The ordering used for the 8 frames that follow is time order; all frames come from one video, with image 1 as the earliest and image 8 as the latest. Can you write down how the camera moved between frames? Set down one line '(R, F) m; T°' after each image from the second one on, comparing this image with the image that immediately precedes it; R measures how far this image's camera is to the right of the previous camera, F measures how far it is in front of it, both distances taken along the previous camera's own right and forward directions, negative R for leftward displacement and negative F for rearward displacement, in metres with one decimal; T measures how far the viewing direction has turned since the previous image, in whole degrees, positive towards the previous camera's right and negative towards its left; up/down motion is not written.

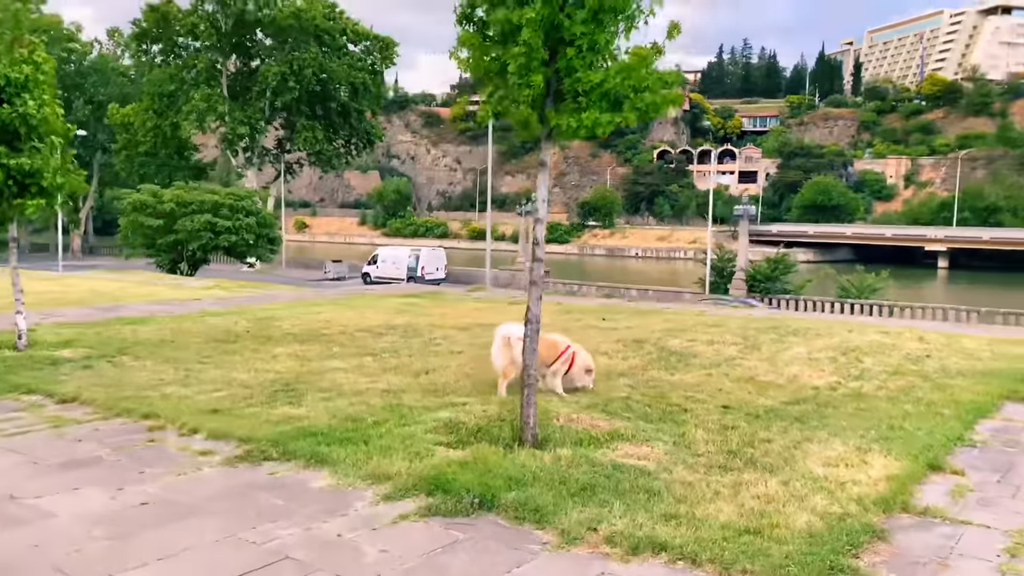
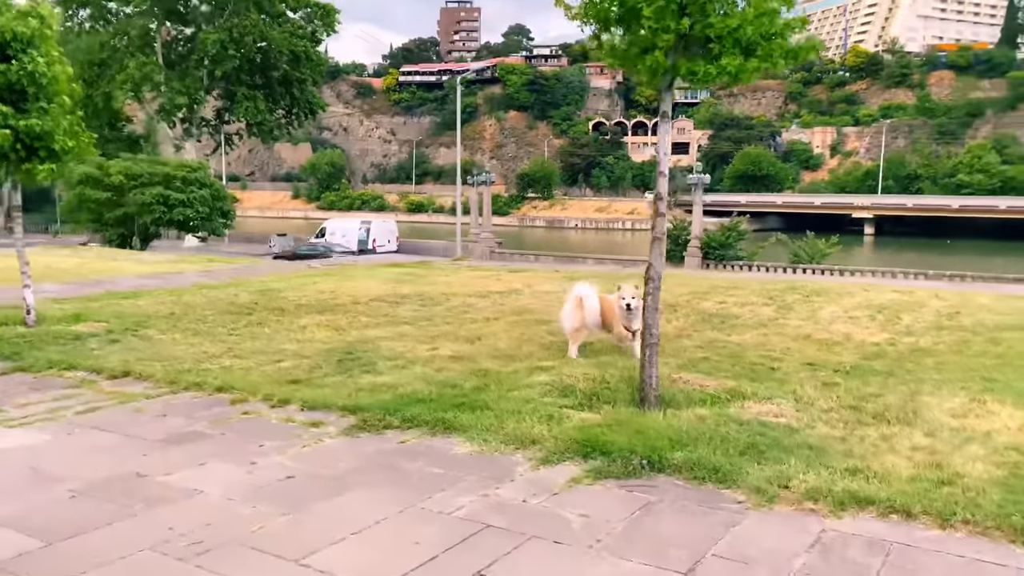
(-1.3, +0.3) m; +4°
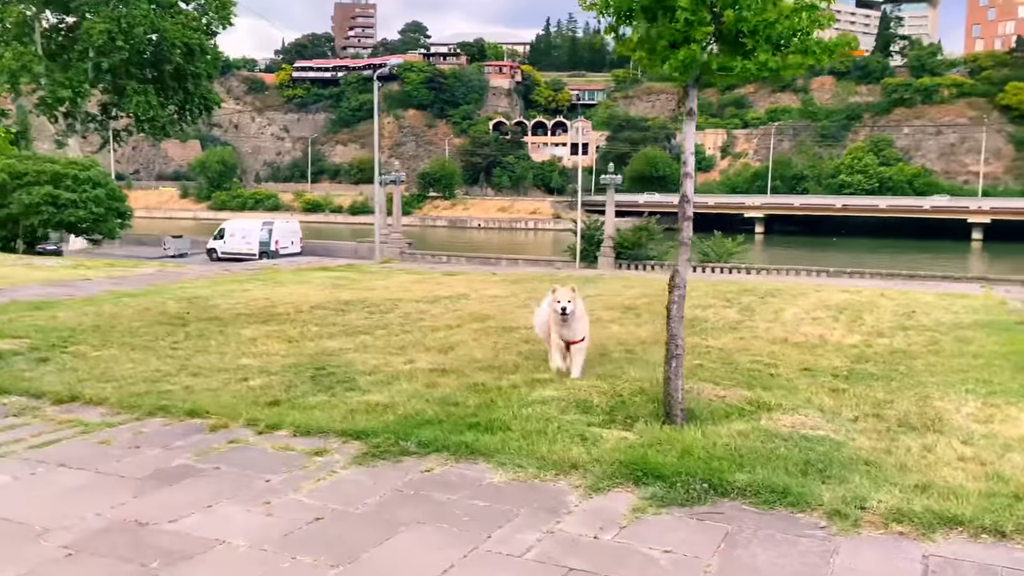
(-0.8, +0.5) m; +7°
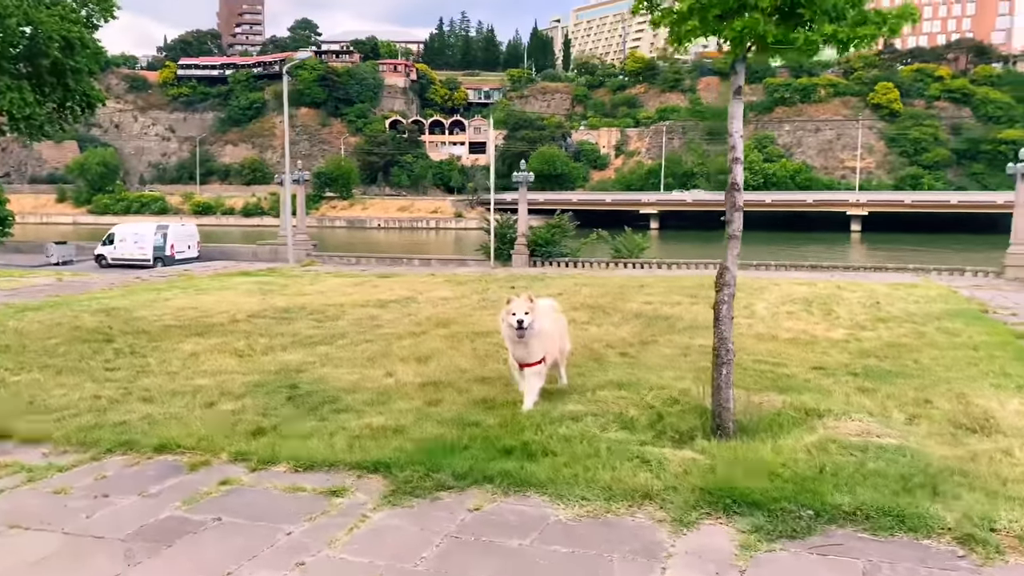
(-0.8, +0.7) m; +7°
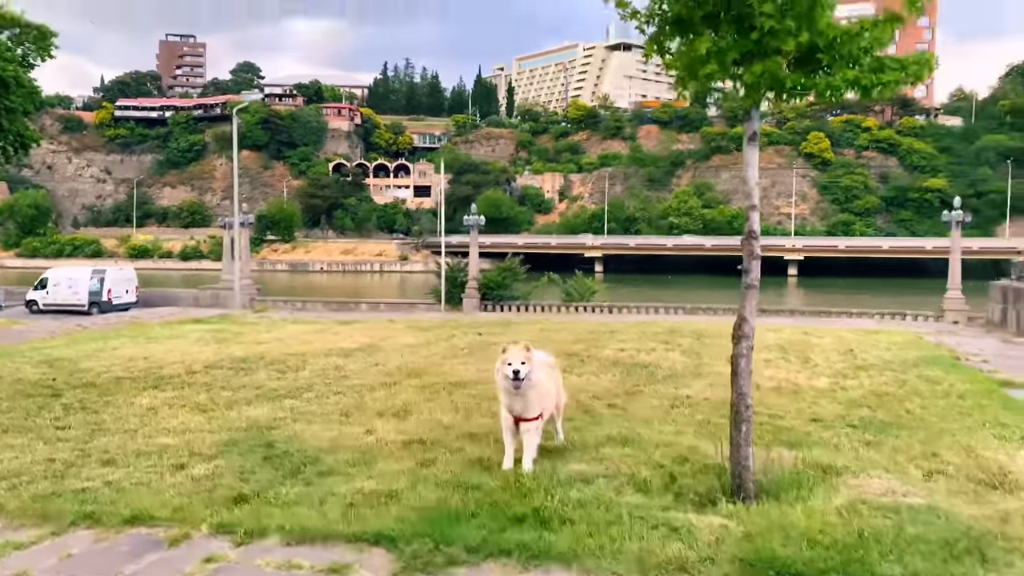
(-0.4, +0.3) m; +4°
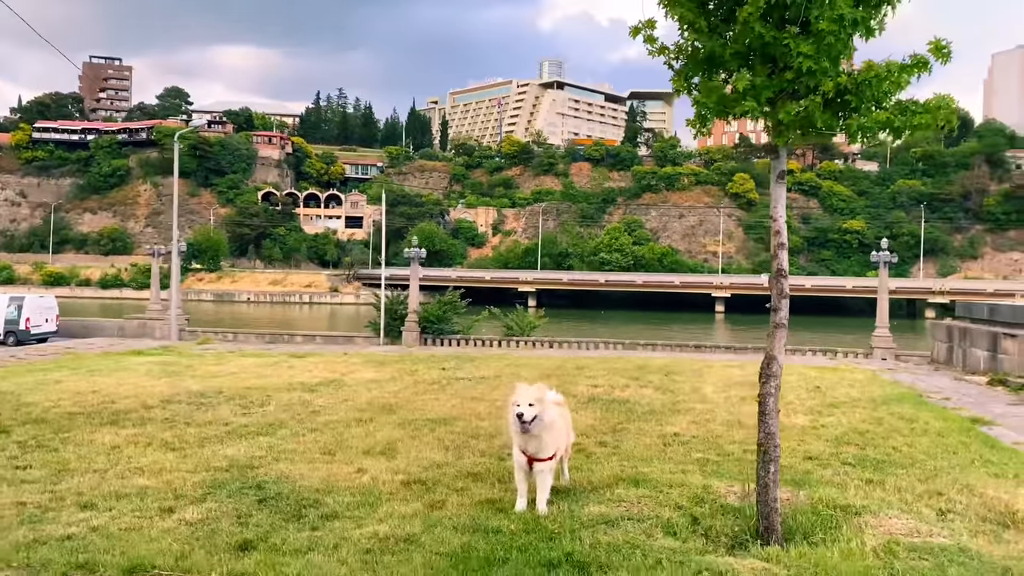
(-0.6, +0.2) m; +5°
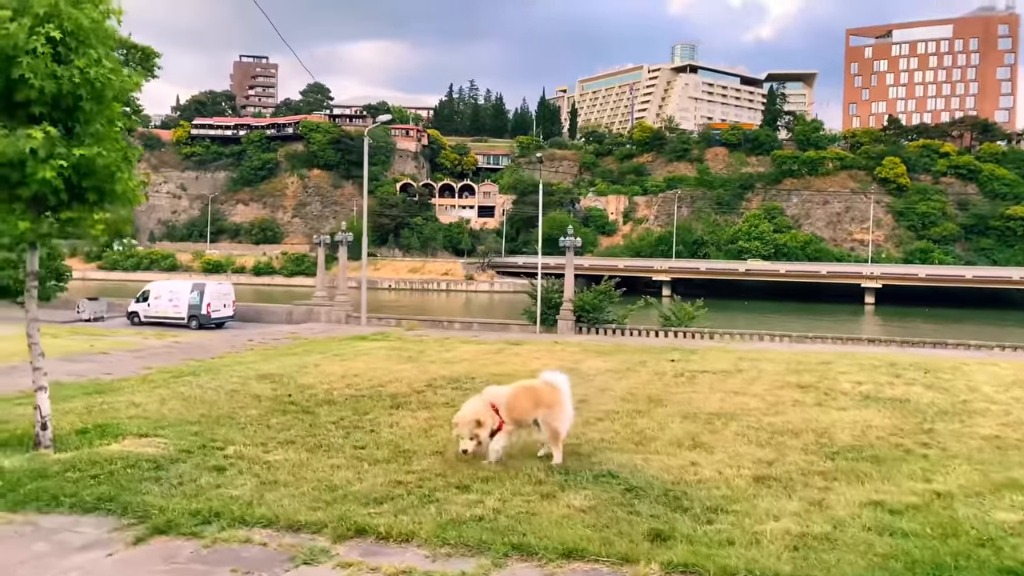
(-1.6, -0.1) m; -9°
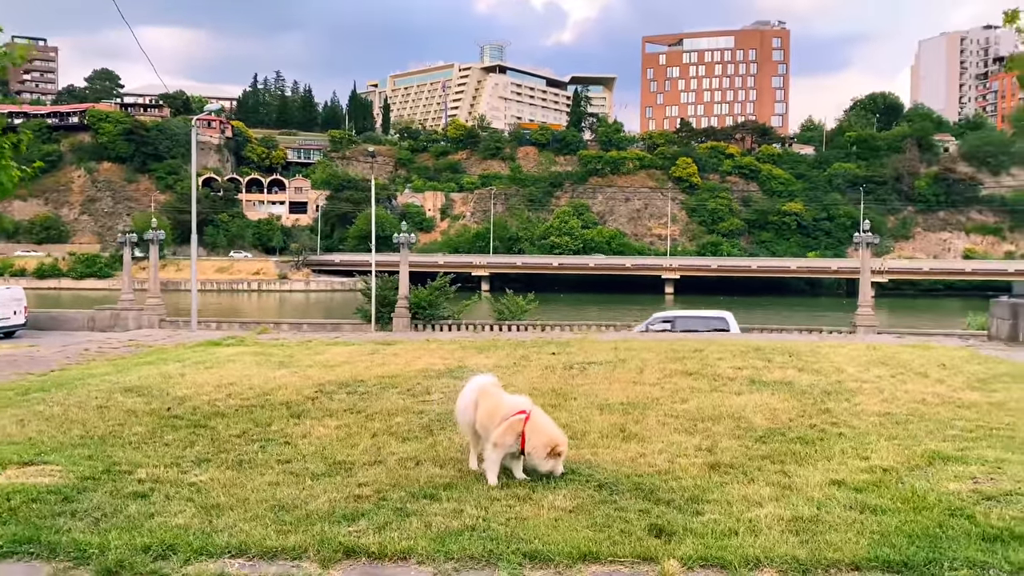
(-1.0, +0.3) m; +13°
